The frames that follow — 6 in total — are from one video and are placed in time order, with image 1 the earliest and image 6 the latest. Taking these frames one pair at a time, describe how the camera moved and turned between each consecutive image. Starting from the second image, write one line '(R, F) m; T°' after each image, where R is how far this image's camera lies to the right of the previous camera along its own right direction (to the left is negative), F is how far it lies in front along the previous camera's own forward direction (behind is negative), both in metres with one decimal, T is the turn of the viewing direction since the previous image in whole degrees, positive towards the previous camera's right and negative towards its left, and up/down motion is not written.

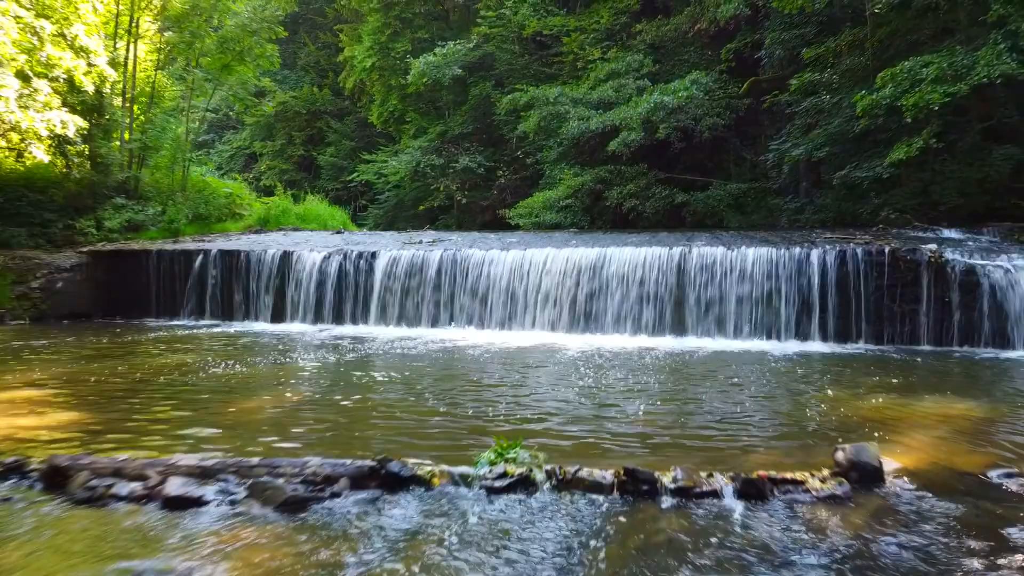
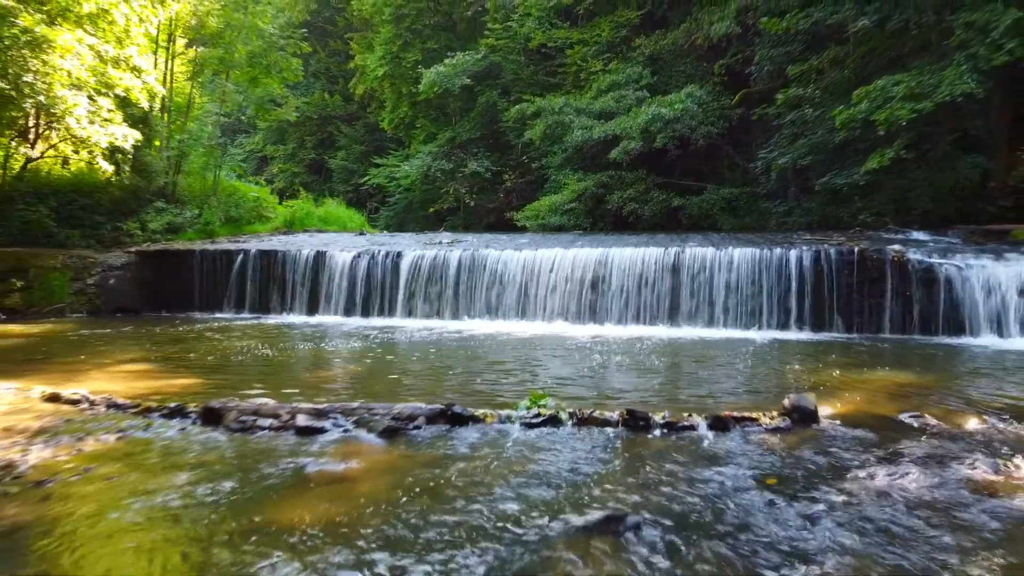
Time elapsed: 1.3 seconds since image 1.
(-0.1, -0.9) m; 0°
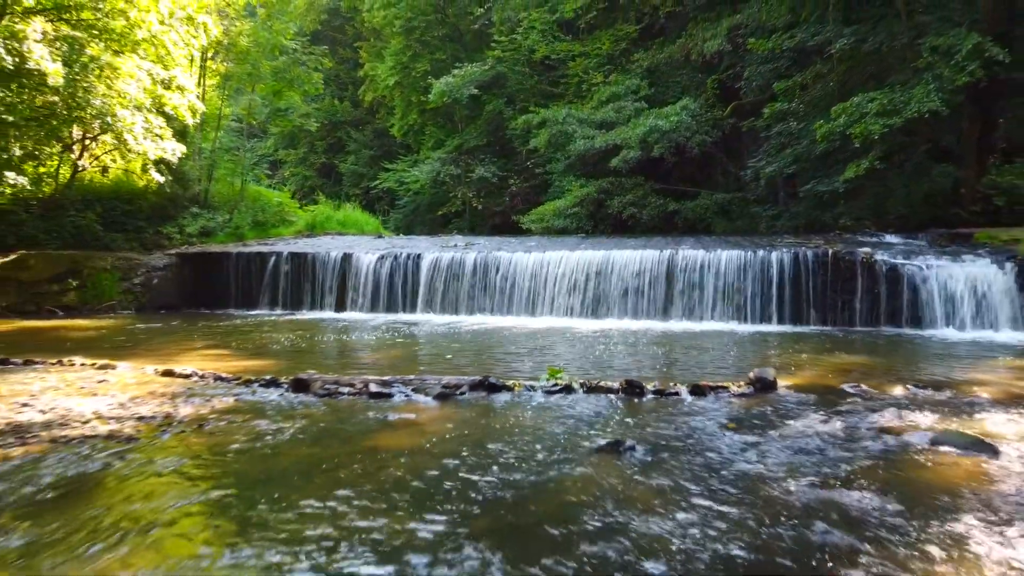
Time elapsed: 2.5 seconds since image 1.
(-0.1, -0.9) m; 0°
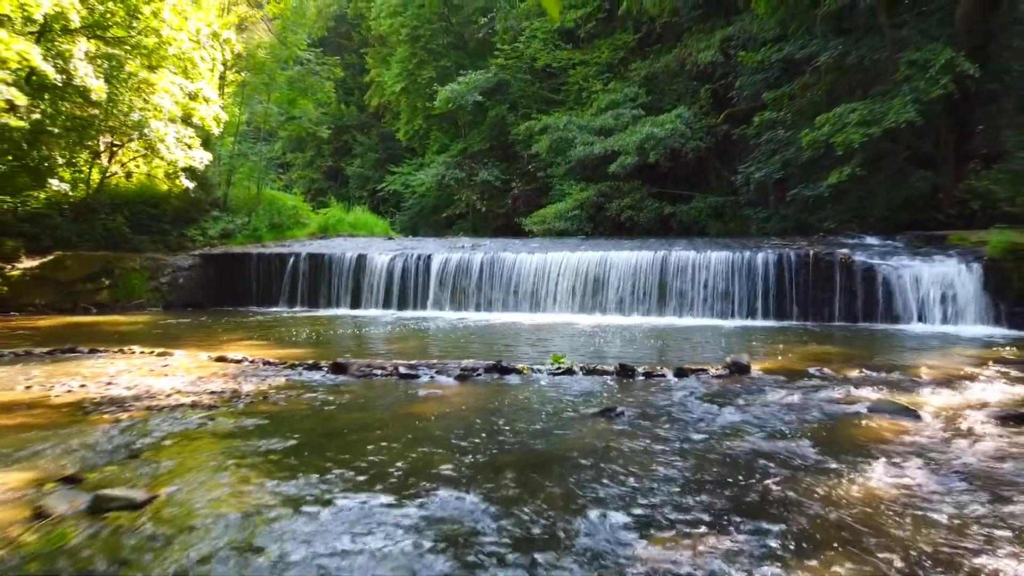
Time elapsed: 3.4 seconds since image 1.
(-0.1, -0.7) m; 0°
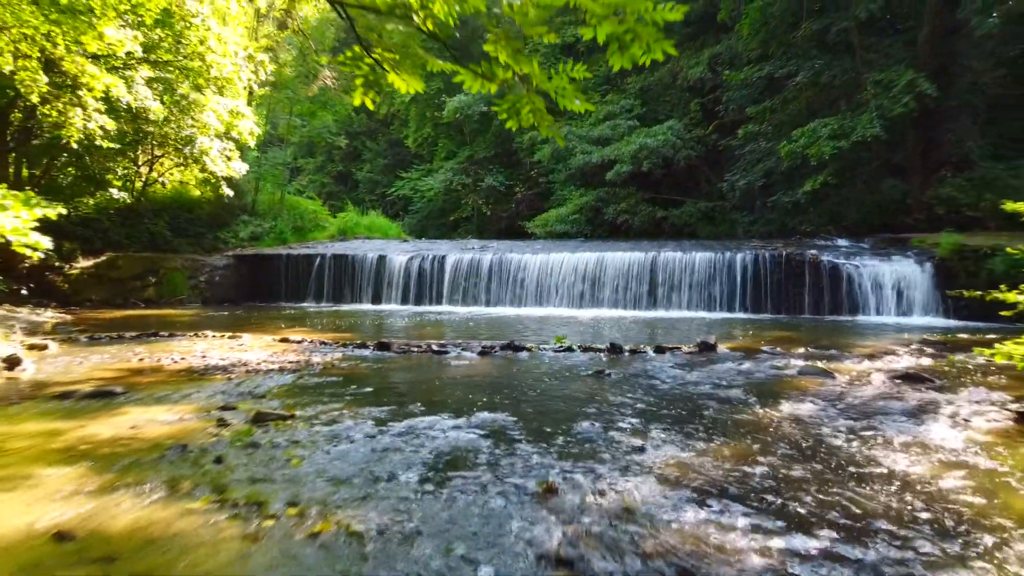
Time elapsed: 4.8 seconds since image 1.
(-0.1, -1.2) m; 0°
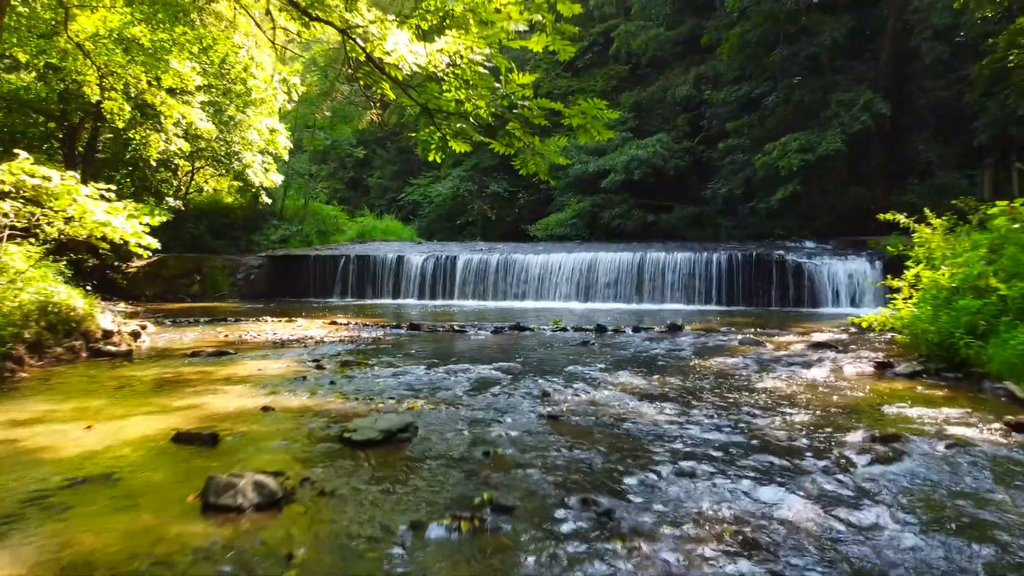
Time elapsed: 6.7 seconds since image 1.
(0.0, -1.5) m; 0°
